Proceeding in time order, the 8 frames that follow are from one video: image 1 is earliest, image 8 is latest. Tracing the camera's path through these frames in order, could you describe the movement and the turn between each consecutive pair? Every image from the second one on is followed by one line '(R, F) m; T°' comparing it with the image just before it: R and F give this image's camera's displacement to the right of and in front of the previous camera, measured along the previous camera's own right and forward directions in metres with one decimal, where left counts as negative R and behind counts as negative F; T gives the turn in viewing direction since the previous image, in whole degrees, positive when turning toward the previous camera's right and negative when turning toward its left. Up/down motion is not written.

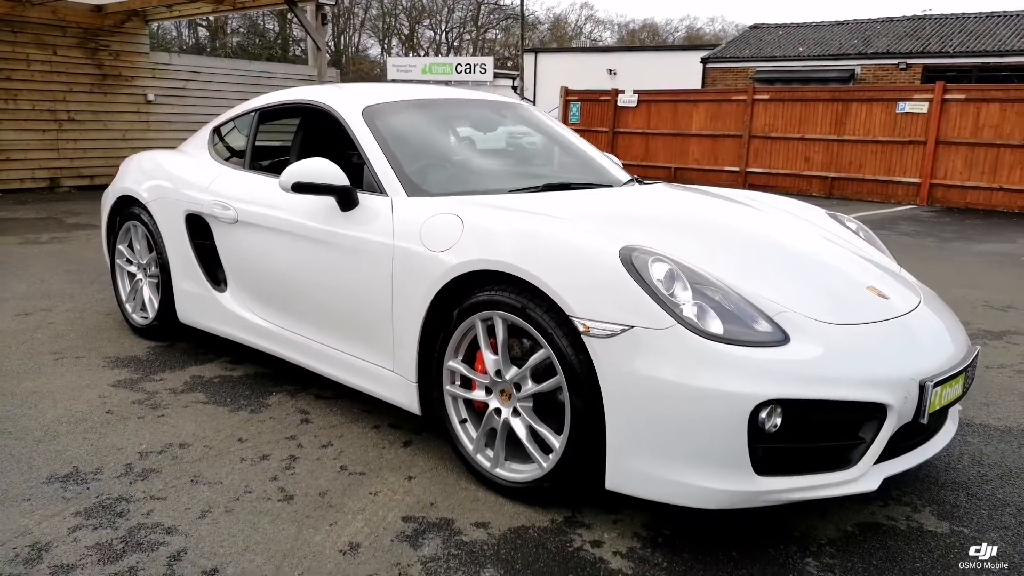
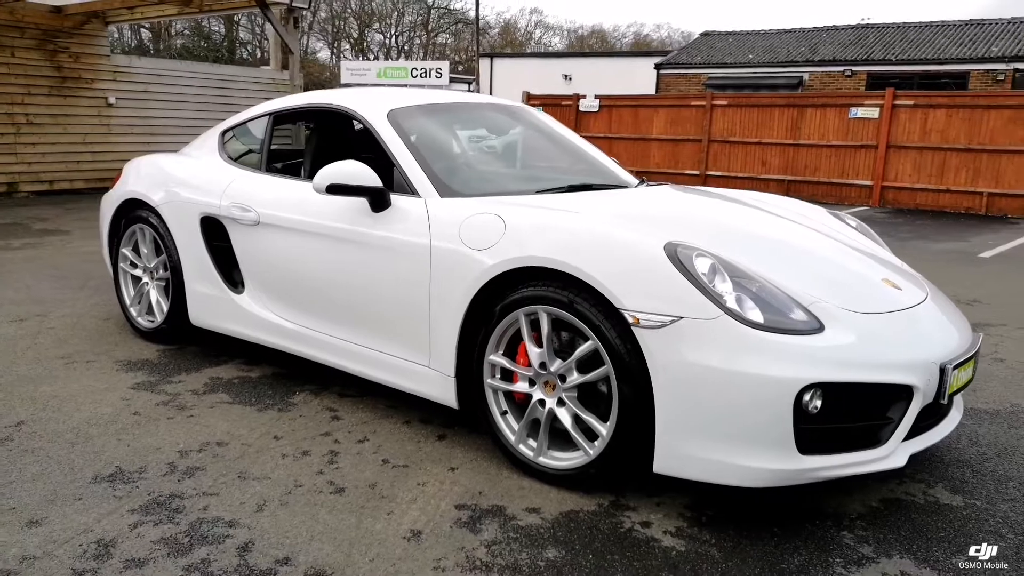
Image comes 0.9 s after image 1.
(-0.3, -0.1) m; +4°
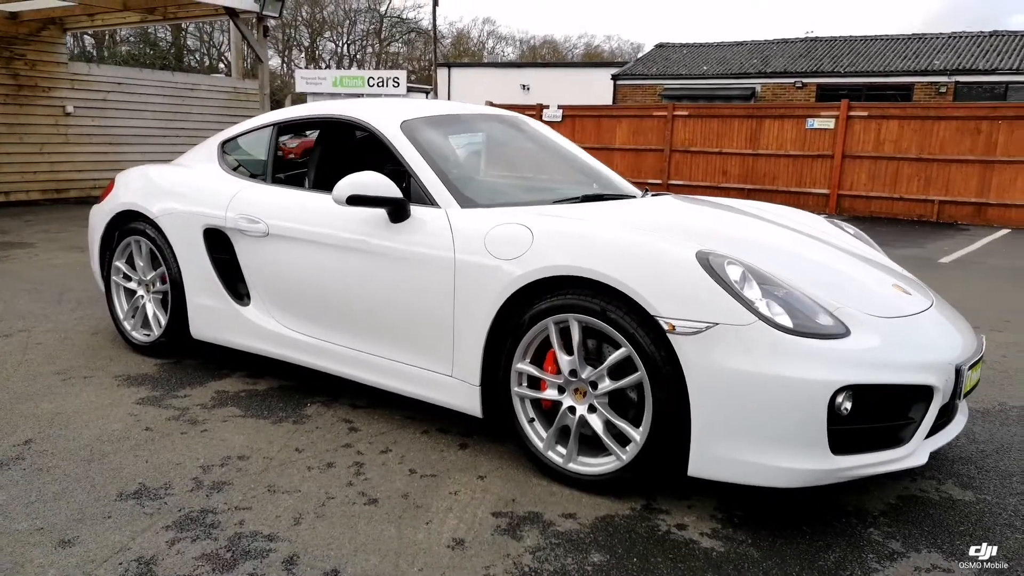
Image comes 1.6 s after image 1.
(-0.3, 0.0) m; +3°
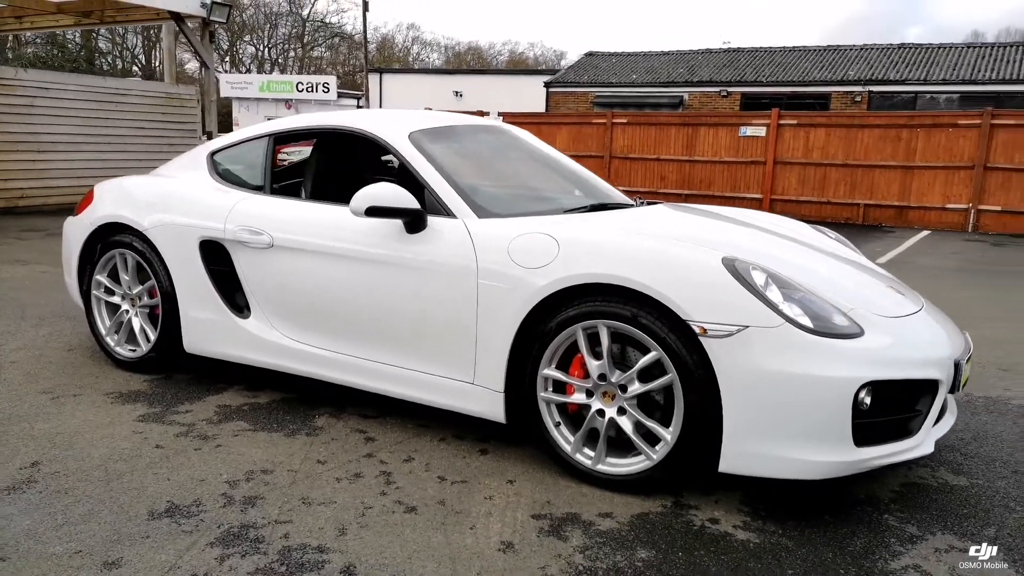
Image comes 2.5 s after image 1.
(-0.4, -0.1) m; +5°
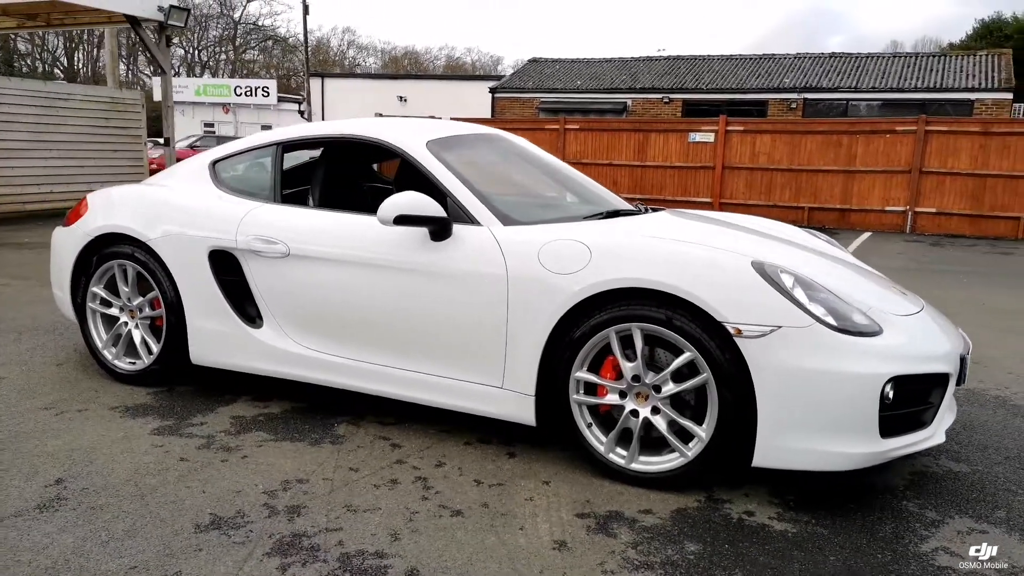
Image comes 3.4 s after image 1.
(-0.3, -0.1) m; +4°
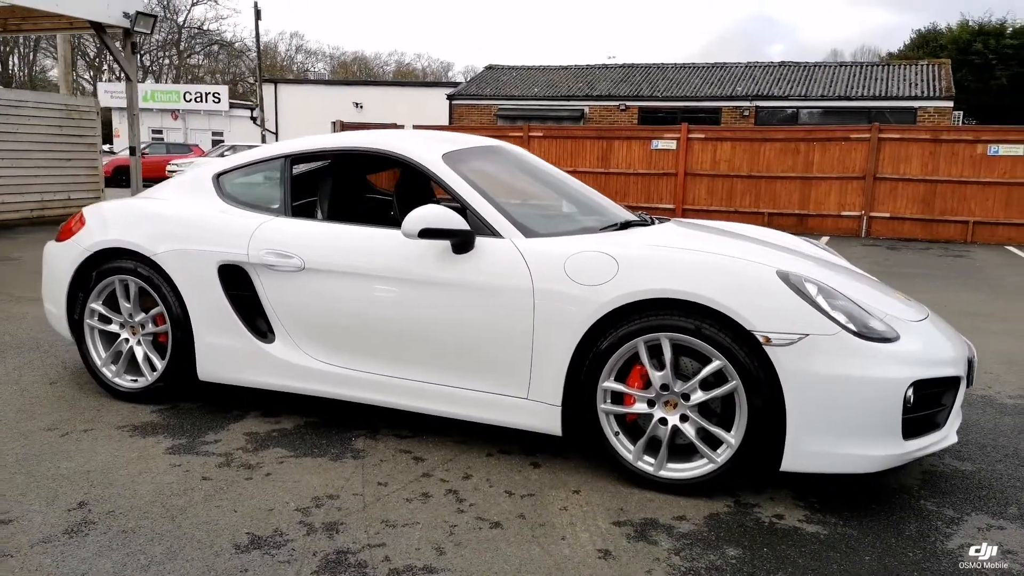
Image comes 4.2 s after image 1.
(-0.3, 0.0) m; +3°
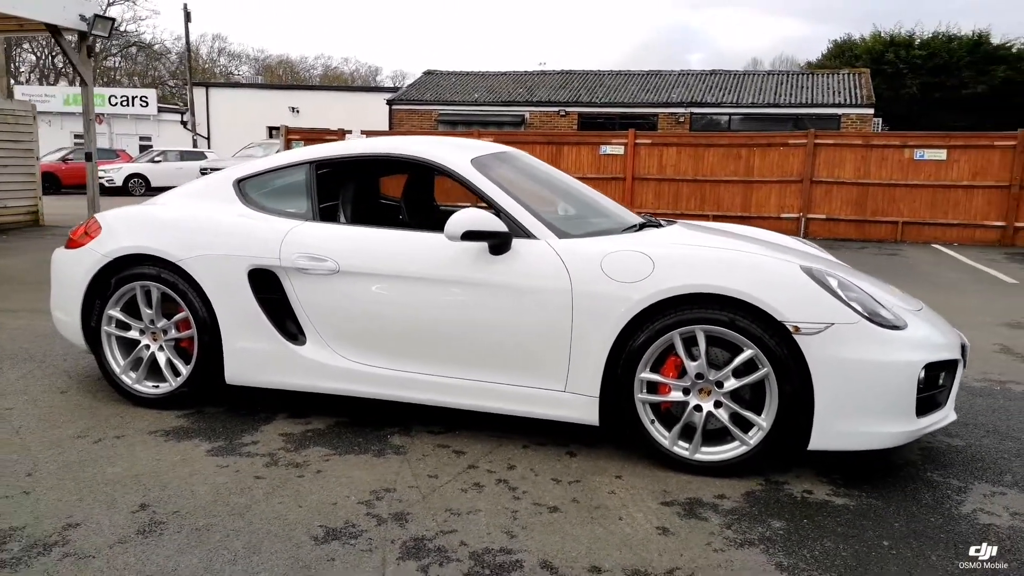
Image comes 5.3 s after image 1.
(-0.4, -0.1) m; +5°
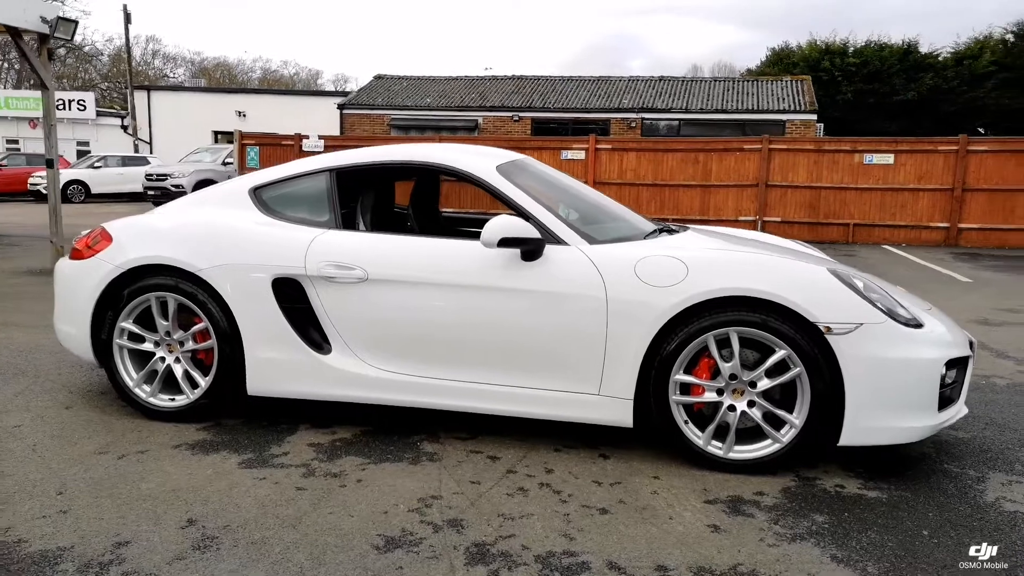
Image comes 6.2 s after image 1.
(-0.4, 0.0) m; +4°
